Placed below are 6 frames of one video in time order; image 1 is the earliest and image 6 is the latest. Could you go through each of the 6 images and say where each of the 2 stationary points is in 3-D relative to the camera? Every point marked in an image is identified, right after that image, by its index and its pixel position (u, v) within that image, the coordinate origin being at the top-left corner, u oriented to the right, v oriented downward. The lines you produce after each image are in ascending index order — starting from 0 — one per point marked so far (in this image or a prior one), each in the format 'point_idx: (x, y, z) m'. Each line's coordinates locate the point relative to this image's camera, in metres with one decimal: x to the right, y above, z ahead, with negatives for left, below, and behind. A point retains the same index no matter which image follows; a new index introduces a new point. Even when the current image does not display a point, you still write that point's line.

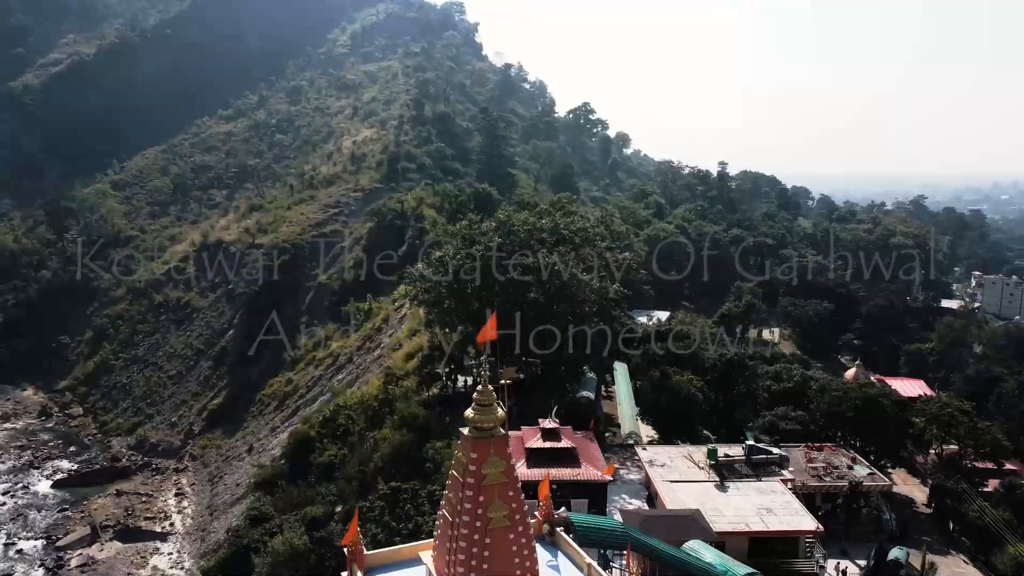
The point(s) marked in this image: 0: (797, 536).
0: (+8.2, -7.1, +18.6) m
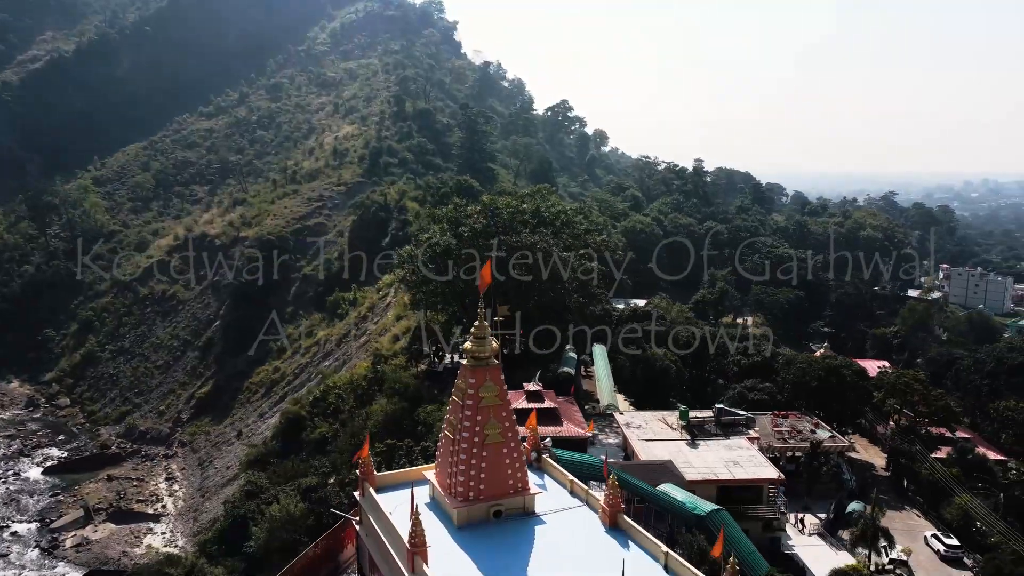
0: (+7.8, -6.1, +20.3) m
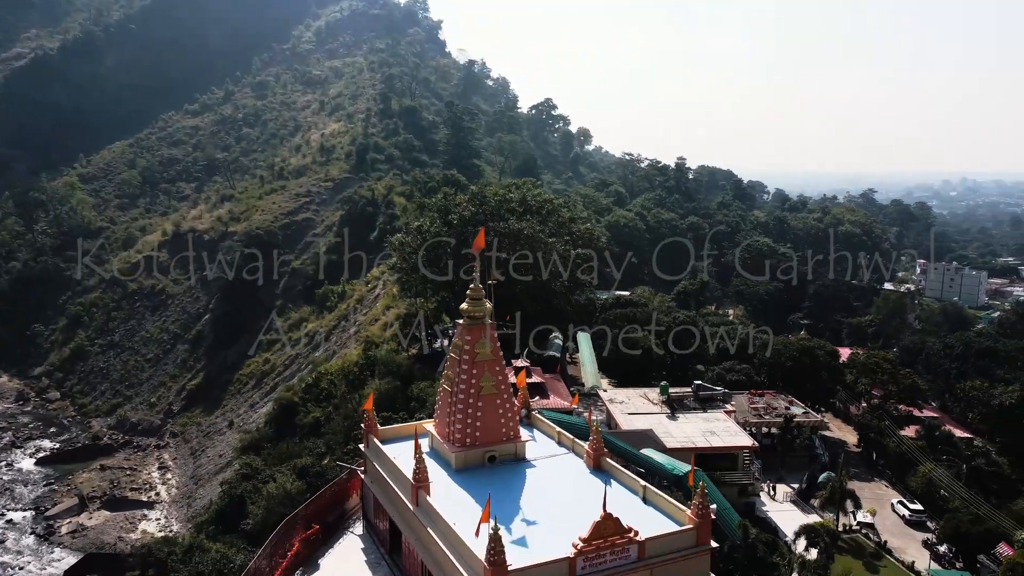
0: (+7.4, -5.4, +21.5) m
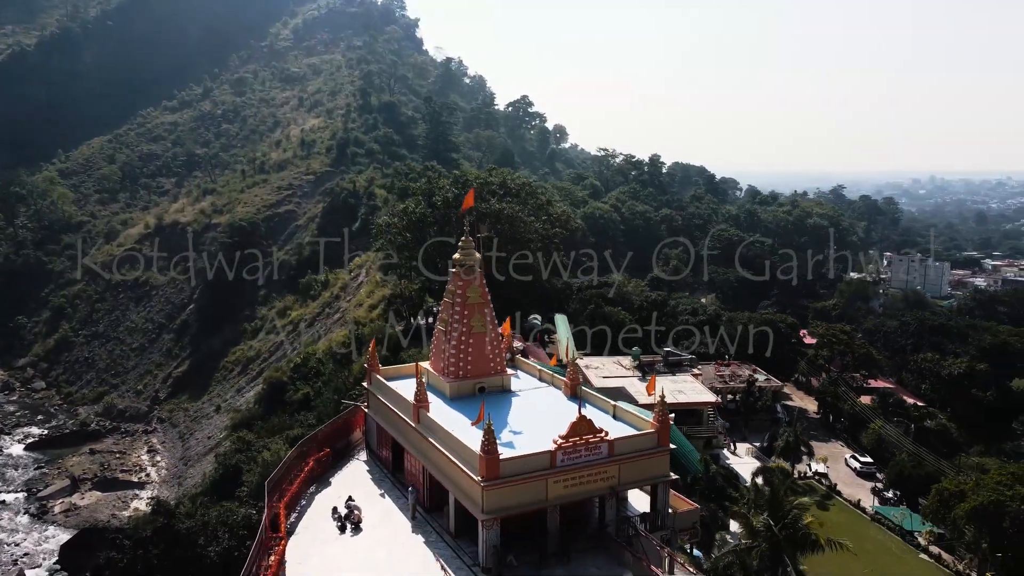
0: (+6.8, -4.2, +23.4) m
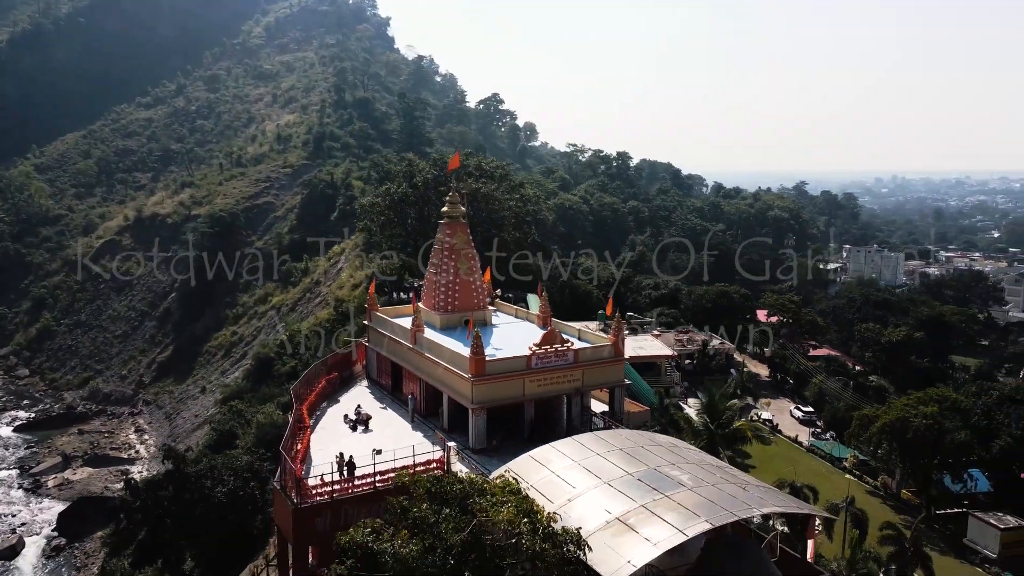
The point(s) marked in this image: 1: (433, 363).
0: (+5.8, -2.8, +26.0) m
1: (-1.7, -1.6, +13.9) m
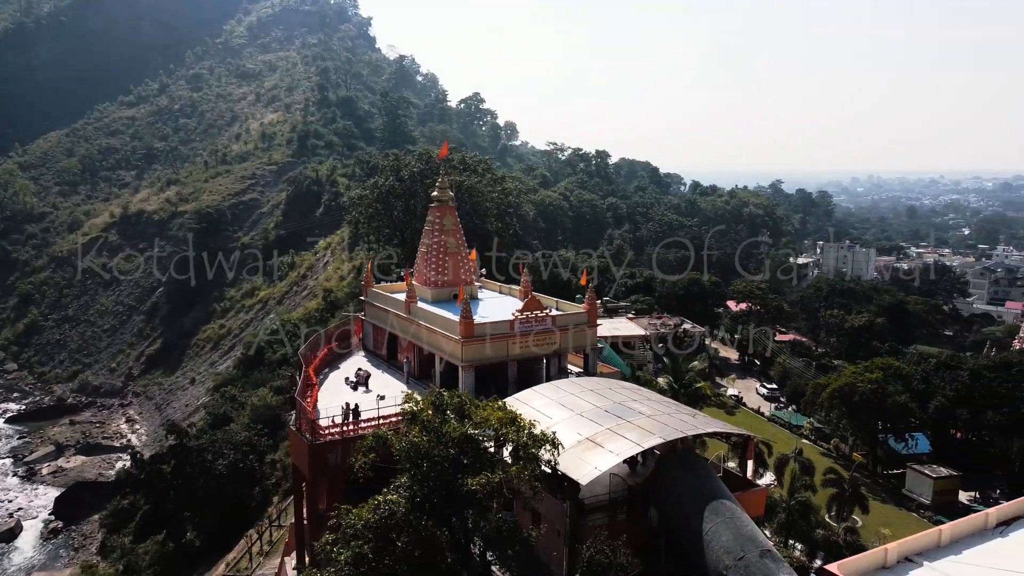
0: (+5.1, -2.2, +27.7) m
1: (-2.1, -1.0, +15.5) m
